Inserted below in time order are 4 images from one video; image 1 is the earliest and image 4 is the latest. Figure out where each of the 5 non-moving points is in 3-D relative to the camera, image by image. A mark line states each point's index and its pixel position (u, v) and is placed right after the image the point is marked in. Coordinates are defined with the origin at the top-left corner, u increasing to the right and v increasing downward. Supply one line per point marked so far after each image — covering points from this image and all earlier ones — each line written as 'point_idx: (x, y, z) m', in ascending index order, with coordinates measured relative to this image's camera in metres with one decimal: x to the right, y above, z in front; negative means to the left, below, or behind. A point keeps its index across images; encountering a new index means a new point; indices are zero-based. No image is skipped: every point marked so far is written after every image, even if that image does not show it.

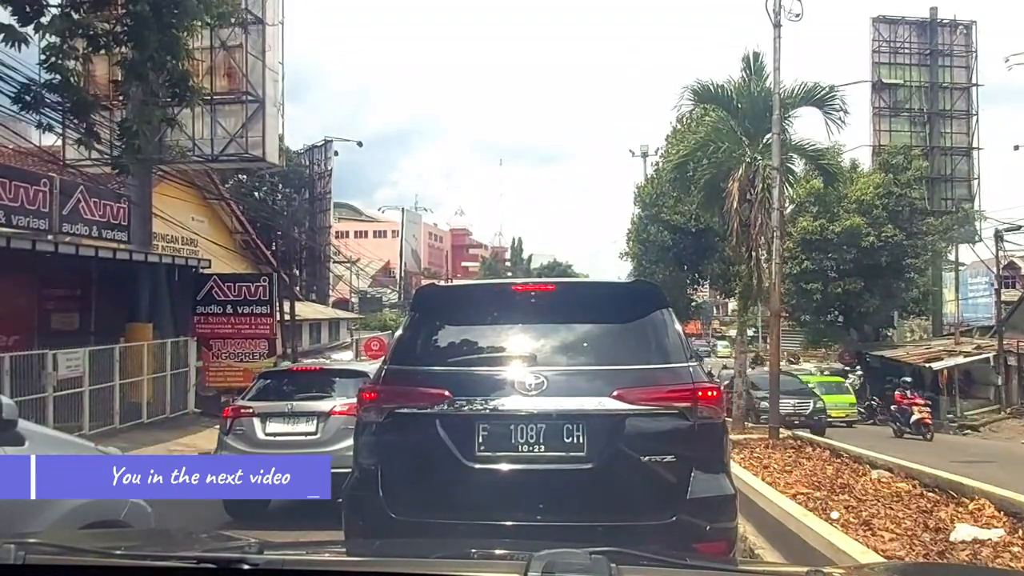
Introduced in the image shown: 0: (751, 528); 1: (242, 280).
0: (+1.7, -1.7, +7.0) m
1: (-5.2, +0.2, +18.2) m
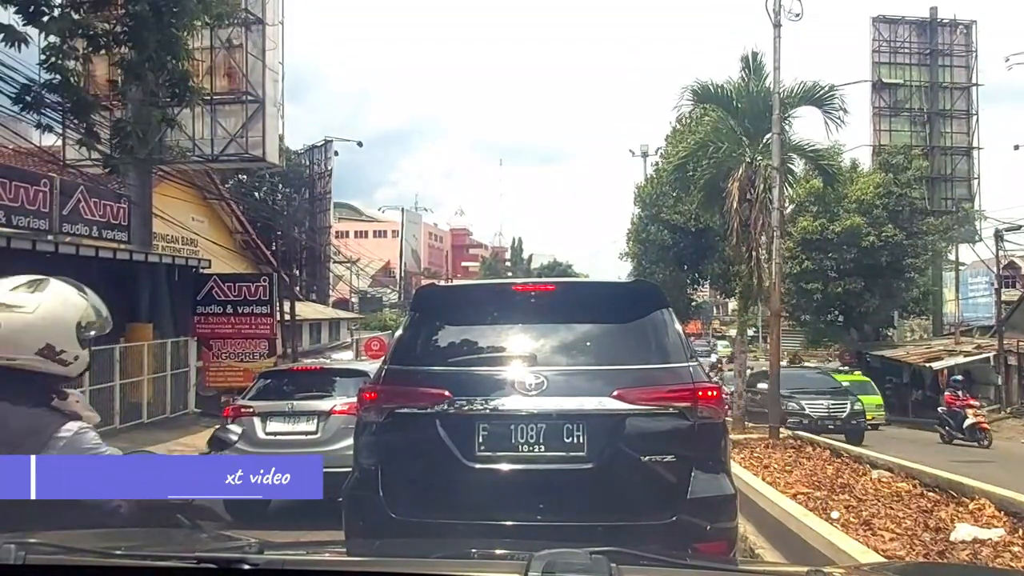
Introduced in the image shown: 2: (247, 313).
0: (+1.7, -1.7, +7.0) m
1: (-5.2, +0.2, +18.2) m
2: (-5.0, -0.5, +18.0) m
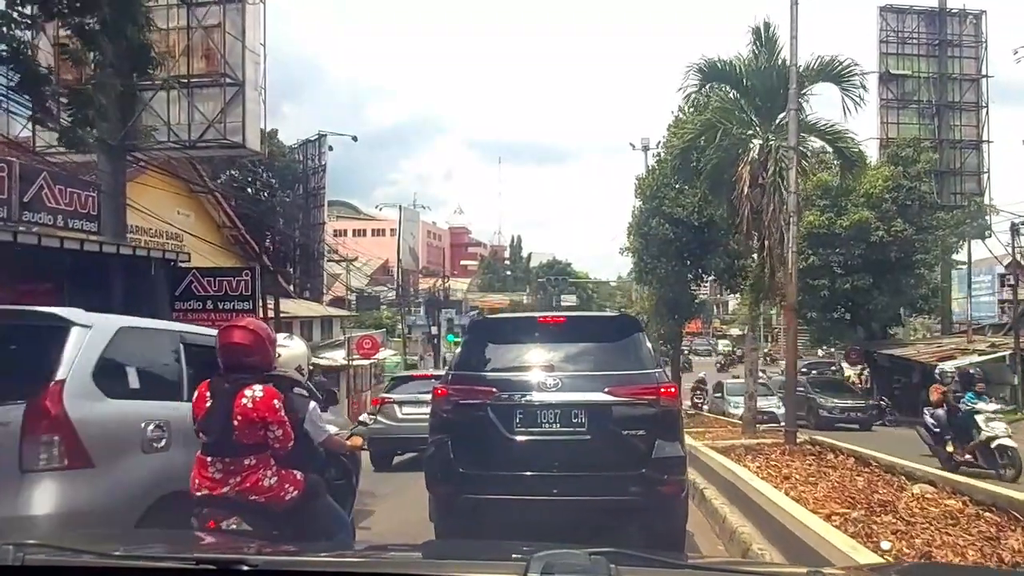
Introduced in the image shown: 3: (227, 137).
0: (+1.7, -1.7, +6.4) m
1: (-5.2, +0.3, +17.5) m
2: (-5.1, -0.4, +17.4) m
3: (-5.5, +2.9, +18.8) m
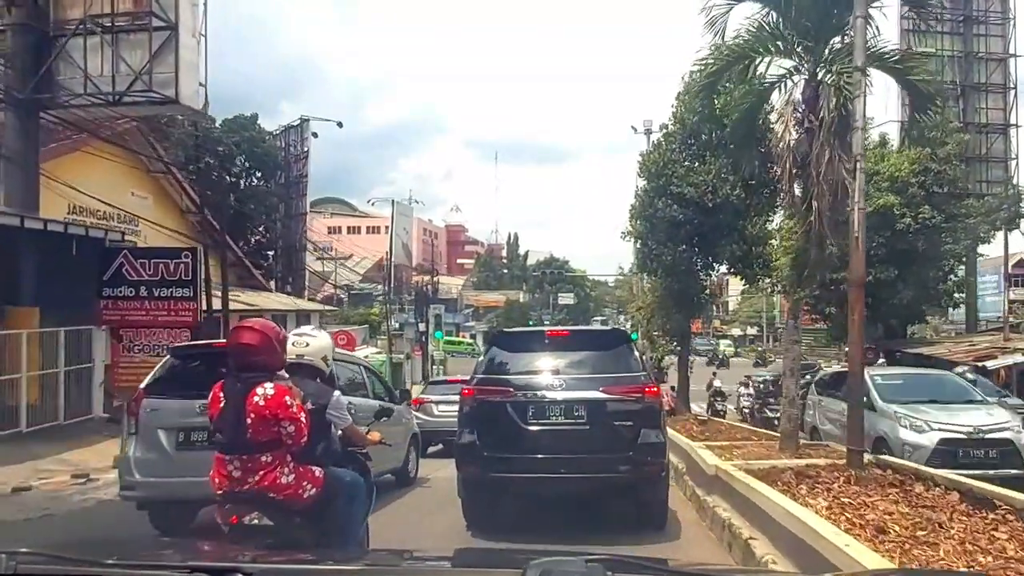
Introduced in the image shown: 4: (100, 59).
0: (+1.5, -1.5, +4.7) m
1: (-5.4, +0.4, +15.8) m
2: (-5.2, -0.2, +15.6) m
3: (-5.7, +3.1, +17.1) m
4: (-6.7, +3.7, +17.2) m
